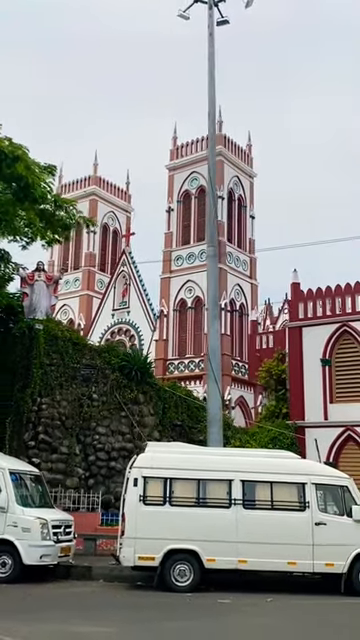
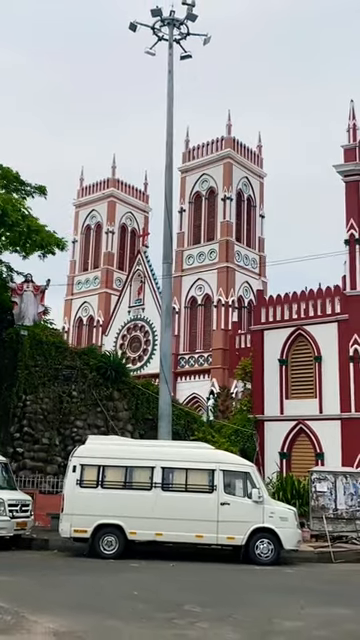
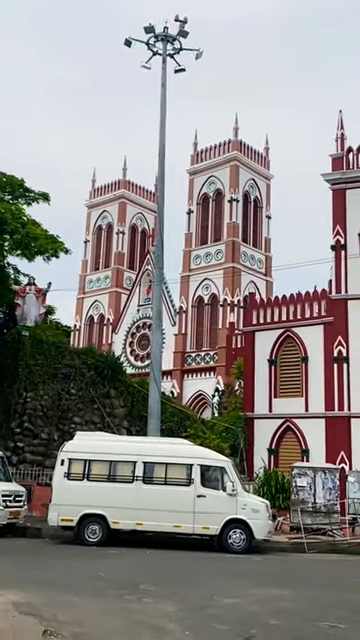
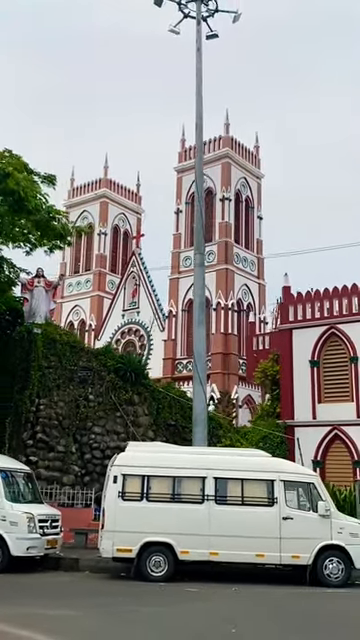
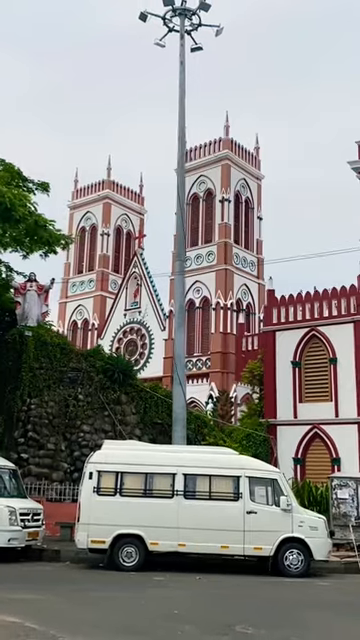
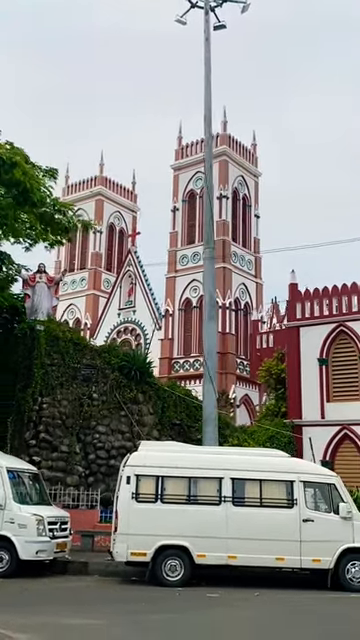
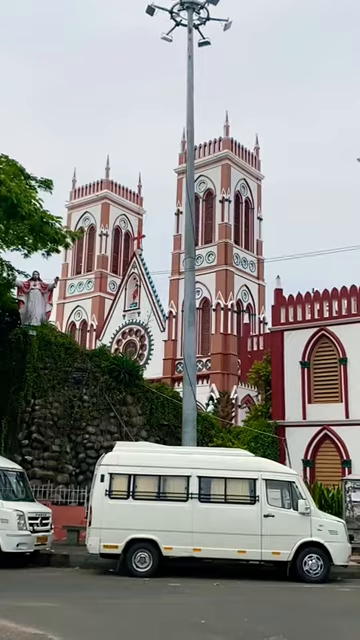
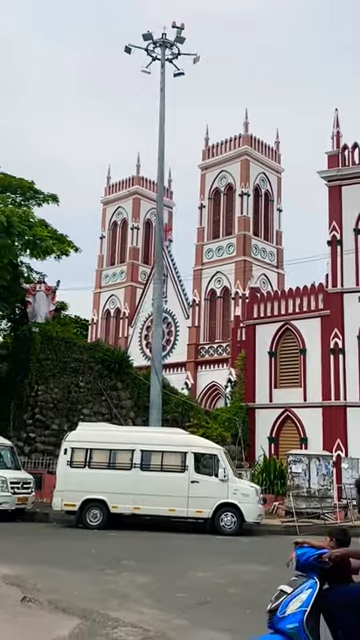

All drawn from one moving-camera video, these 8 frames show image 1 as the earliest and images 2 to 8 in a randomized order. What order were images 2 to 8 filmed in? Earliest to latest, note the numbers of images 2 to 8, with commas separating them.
6, 4, 7, 5, 2, 3, 8
